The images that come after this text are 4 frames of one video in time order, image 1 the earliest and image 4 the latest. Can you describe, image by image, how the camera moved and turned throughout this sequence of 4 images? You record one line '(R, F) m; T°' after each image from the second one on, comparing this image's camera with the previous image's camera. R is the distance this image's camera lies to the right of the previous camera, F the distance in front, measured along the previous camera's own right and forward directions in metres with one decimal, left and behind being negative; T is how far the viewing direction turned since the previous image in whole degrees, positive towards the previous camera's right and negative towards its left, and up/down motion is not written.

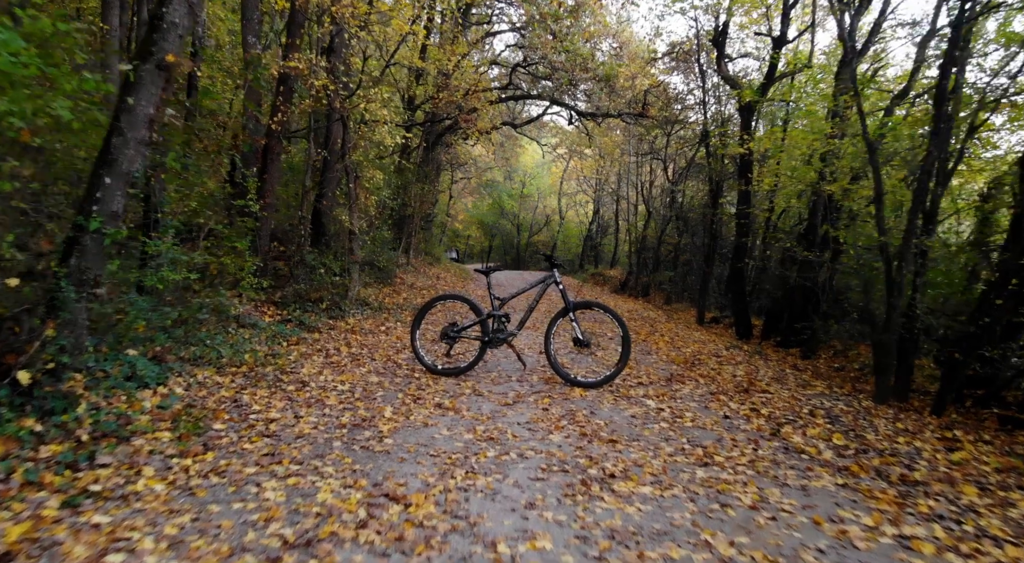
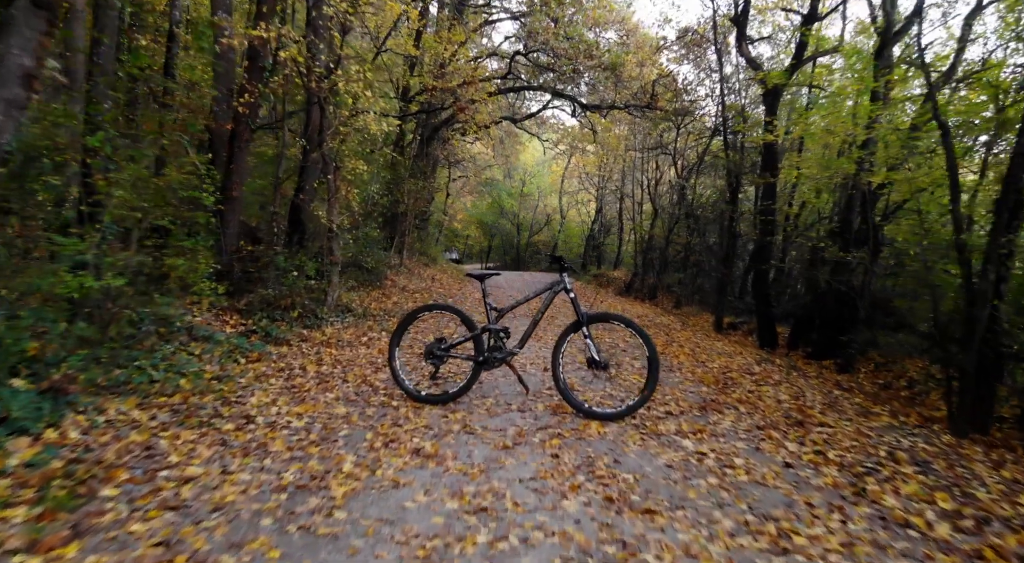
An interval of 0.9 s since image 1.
(0.0, +1.4) m; 0°
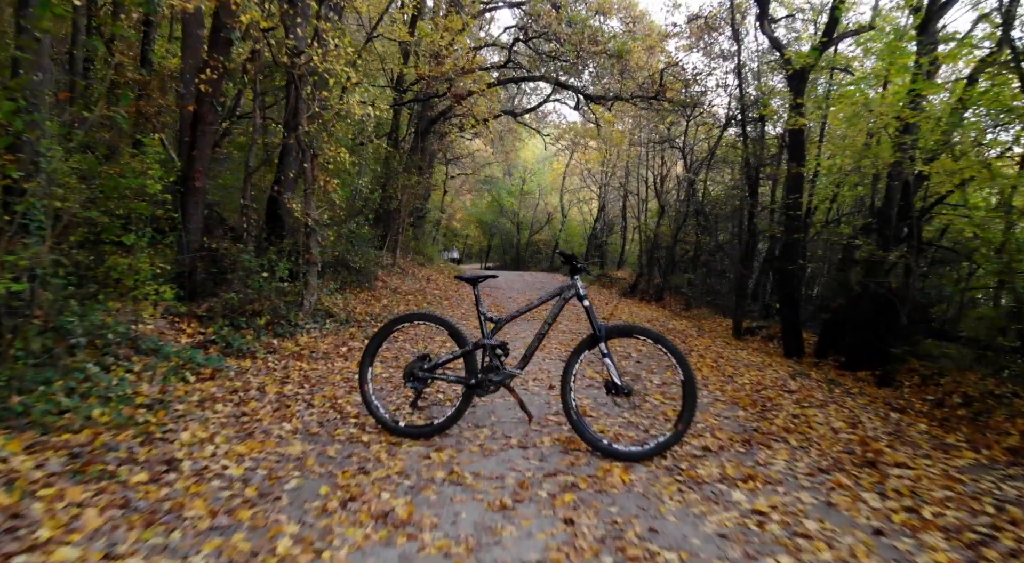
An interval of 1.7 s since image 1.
(0.0, +1.2) m; 0°
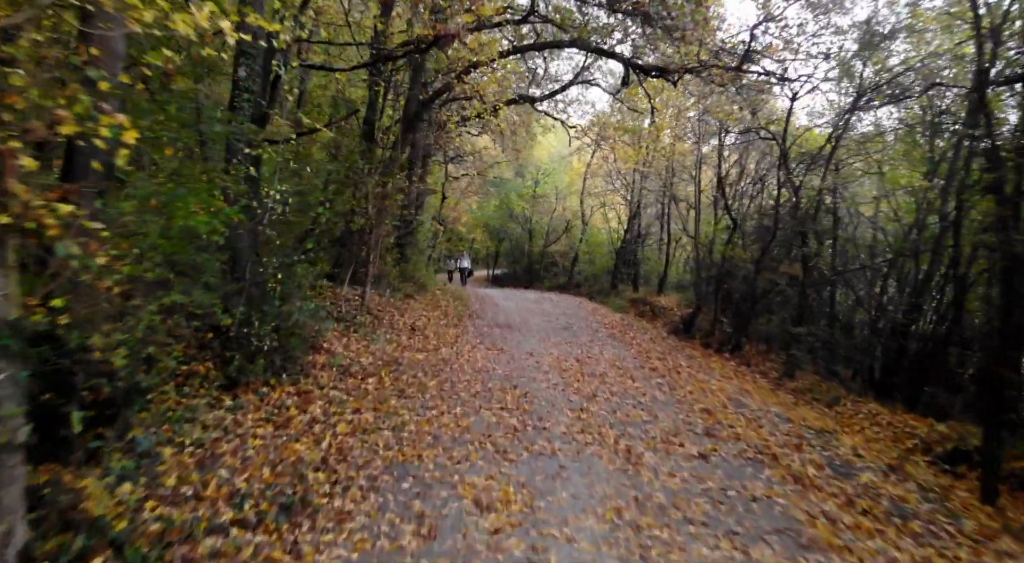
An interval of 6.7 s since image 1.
(-0.4, +6.3) m; -1°
